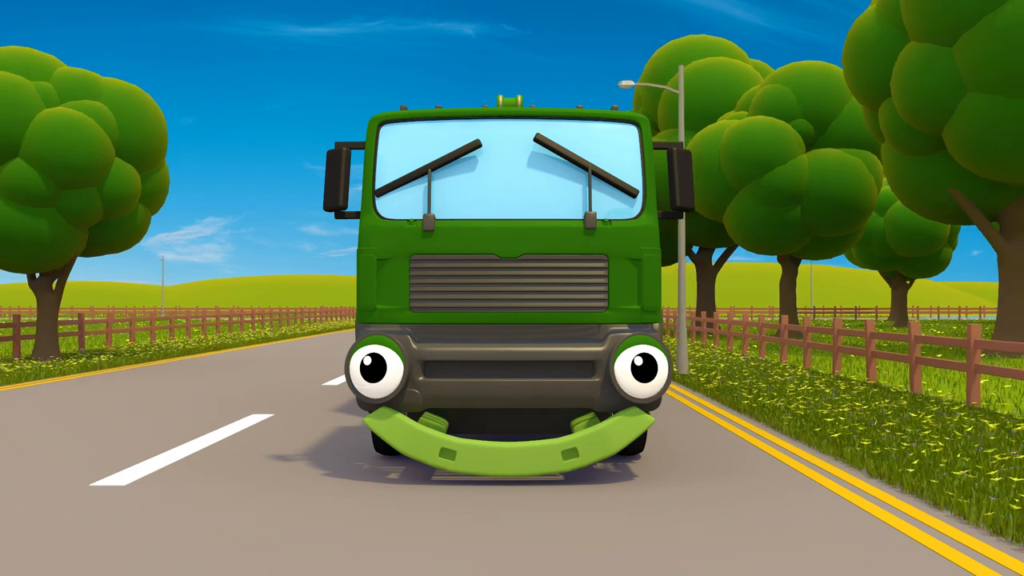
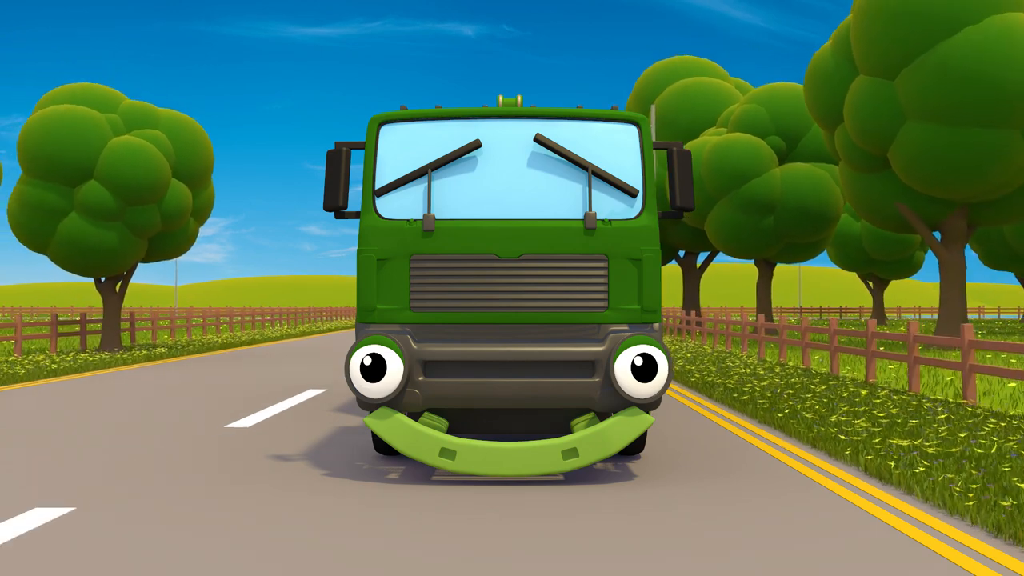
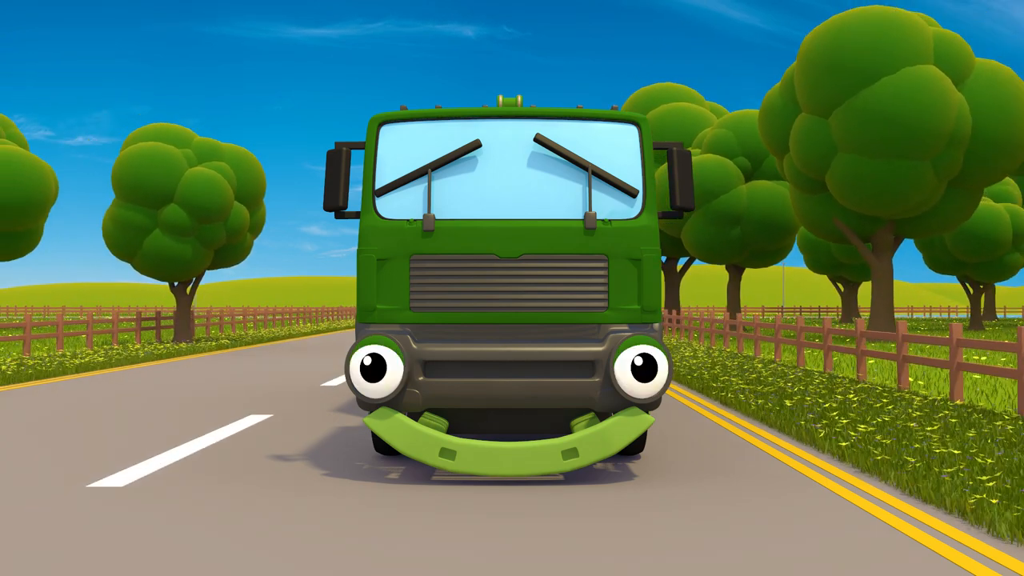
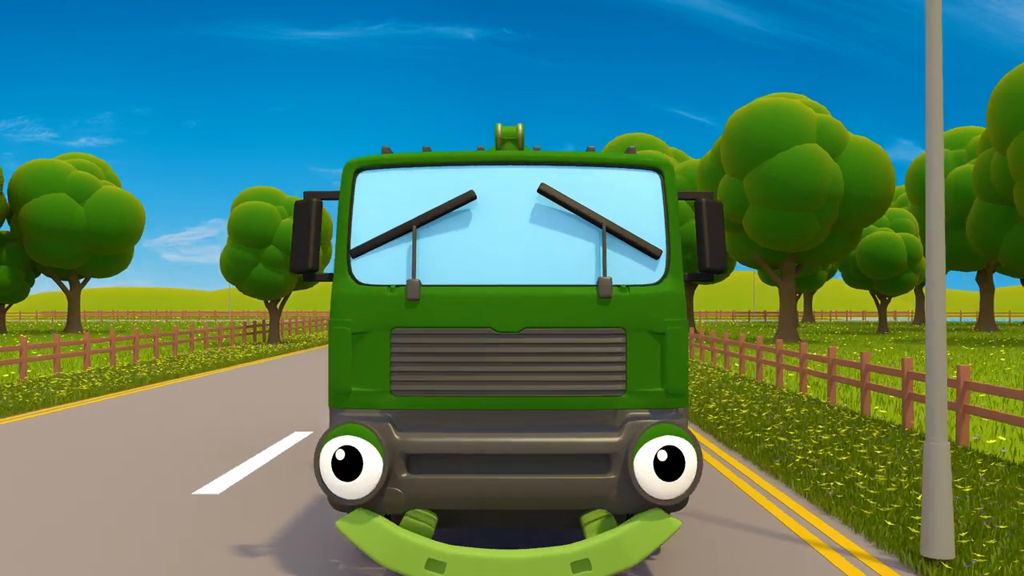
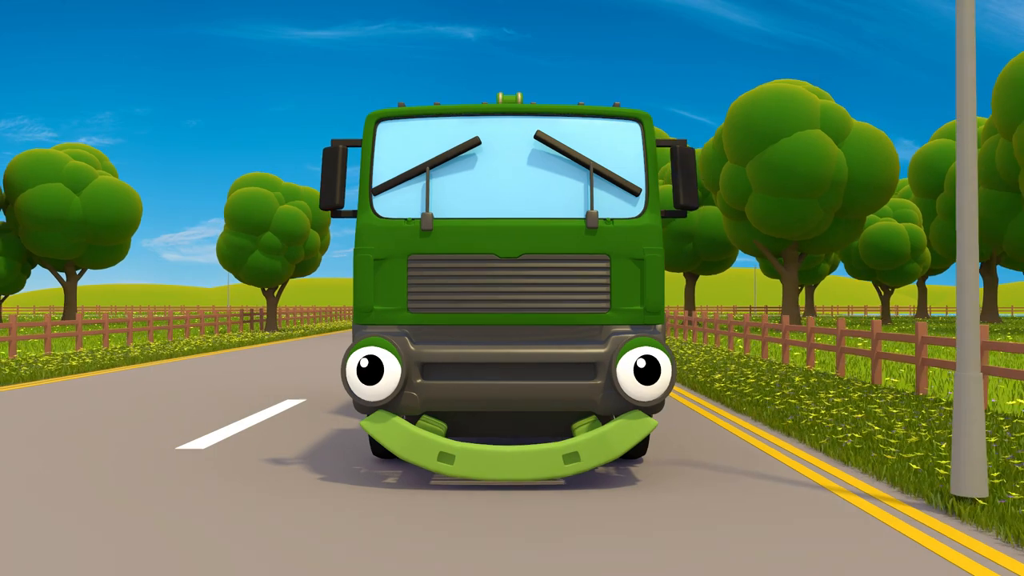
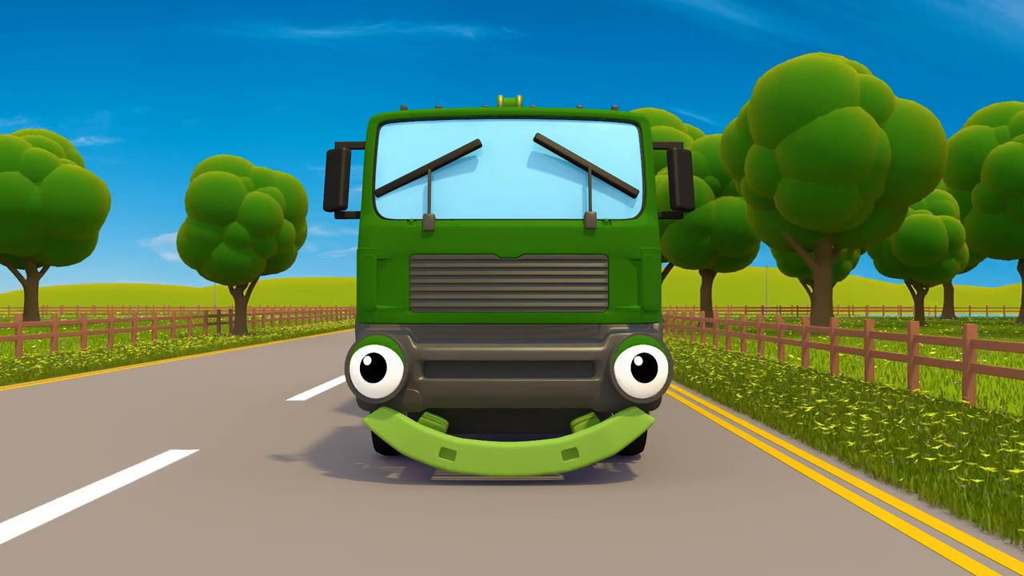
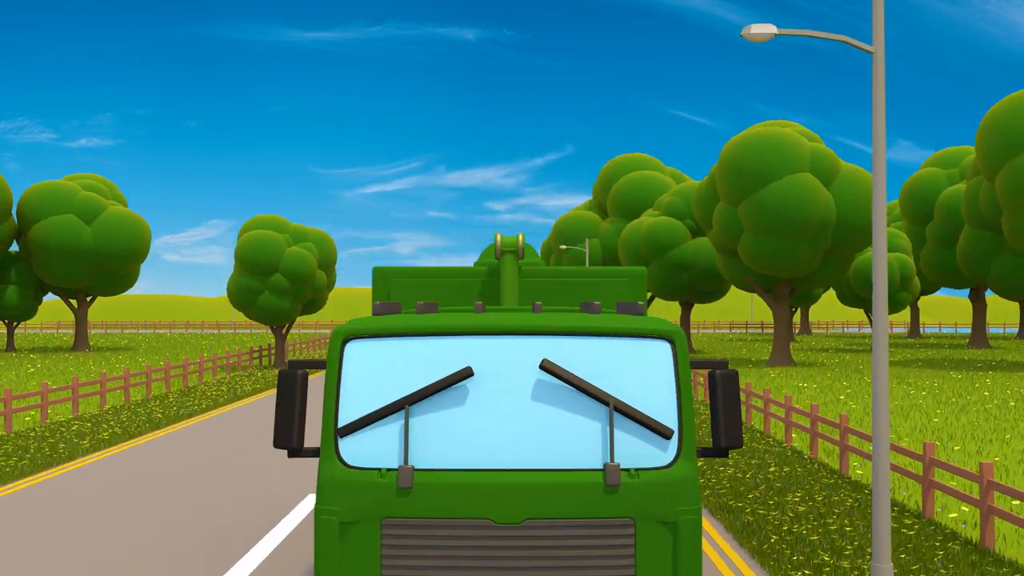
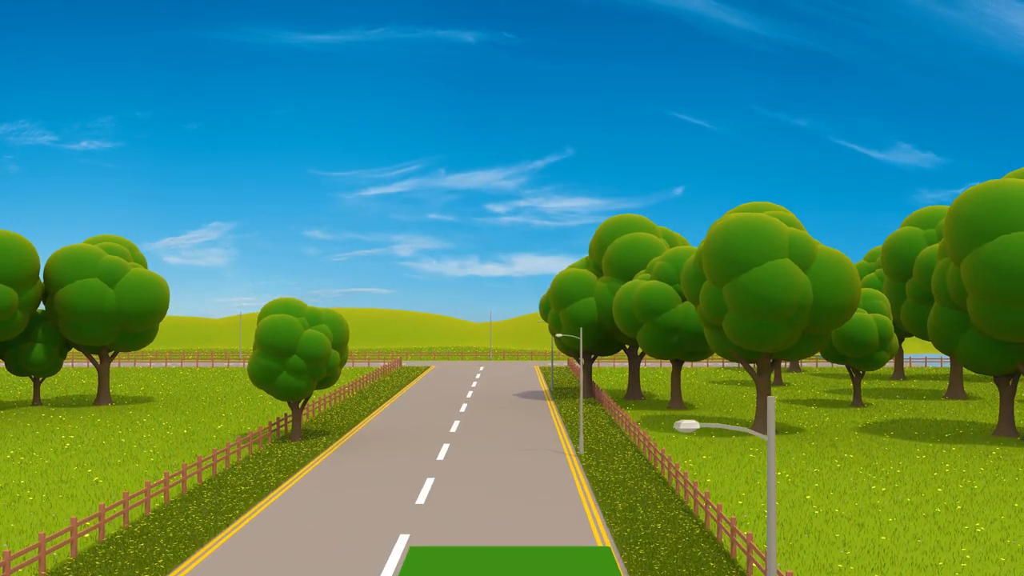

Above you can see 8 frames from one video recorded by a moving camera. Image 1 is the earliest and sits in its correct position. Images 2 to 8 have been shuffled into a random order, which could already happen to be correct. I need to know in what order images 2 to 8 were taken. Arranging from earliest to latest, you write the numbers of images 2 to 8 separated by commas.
2, 3, 6, 5, 4, 7, 8
